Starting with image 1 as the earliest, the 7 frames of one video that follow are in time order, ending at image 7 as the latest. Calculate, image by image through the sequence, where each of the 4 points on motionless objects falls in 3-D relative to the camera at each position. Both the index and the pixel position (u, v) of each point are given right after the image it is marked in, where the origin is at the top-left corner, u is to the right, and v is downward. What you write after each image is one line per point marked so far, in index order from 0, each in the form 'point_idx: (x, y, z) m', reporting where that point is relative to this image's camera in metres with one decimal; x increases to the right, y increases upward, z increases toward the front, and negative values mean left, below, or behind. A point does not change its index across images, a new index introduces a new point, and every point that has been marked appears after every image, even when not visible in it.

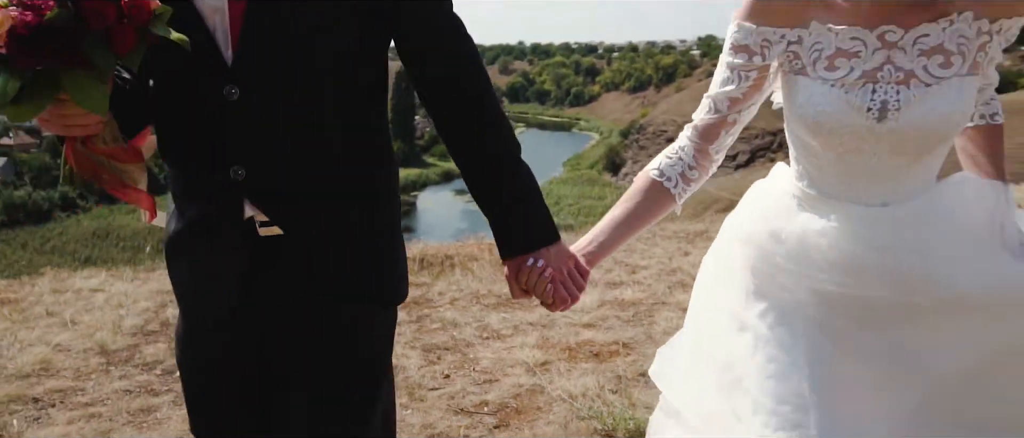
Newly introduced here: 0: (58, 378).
0: (-1.7, -0.6, +2.6) m
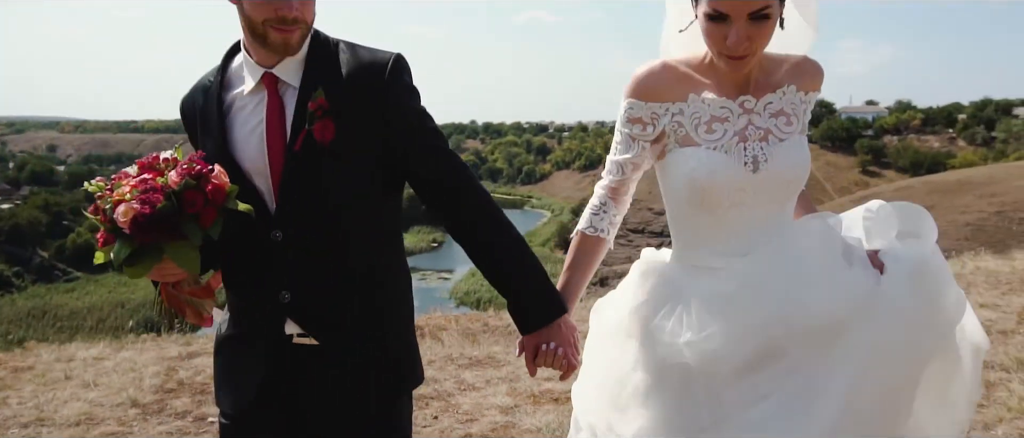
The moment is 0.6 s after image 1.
0: (-1.8, -0.9, +3.1) m
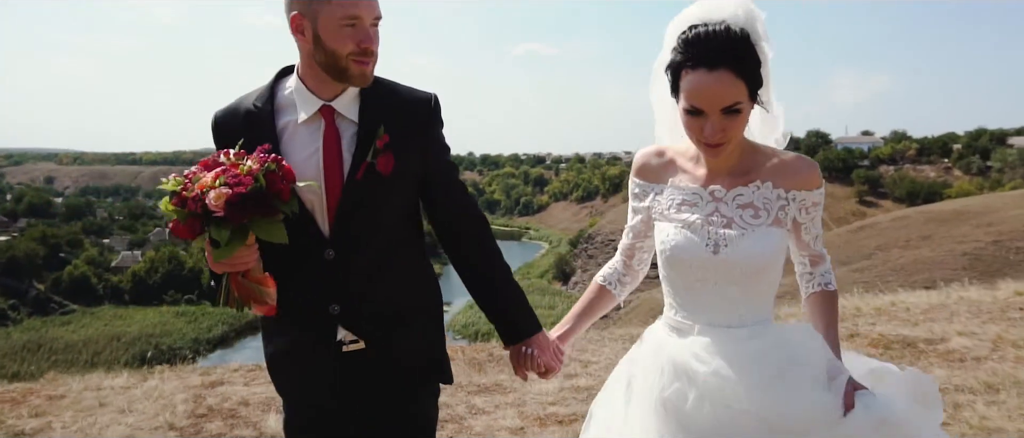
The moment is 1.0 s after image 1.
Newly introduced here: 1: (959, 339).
0: (-1.8, -1.1, +3.4) m
1: (+3.8, -1.0, +5.7) m
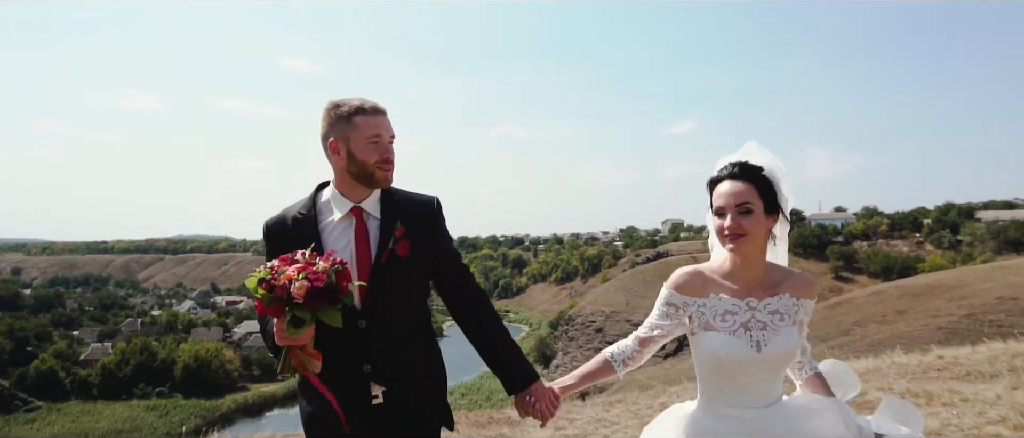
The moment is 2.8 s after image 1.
0: (-1.7, -1.7, +4.5) m
1: (+3.8, -1.8, +7.1) m
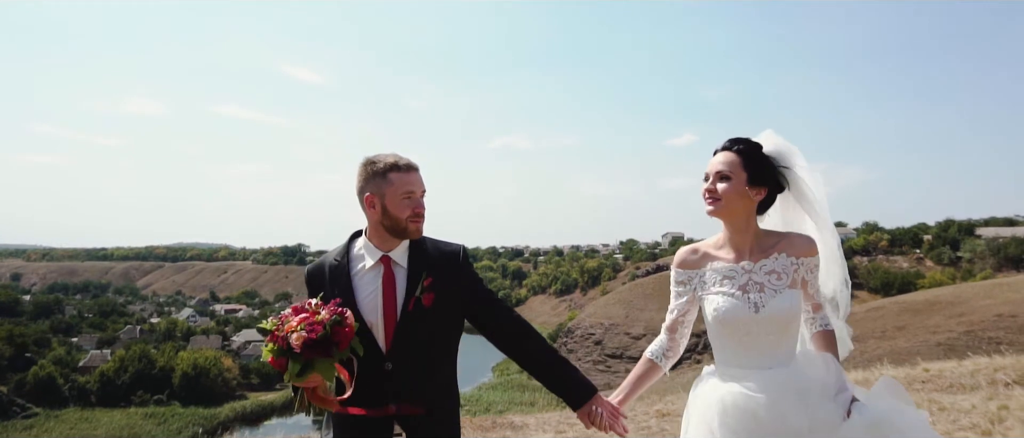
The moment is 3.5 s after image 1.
0: (-1.5, -1.9, +4.8) m
1: (+4.0, -2.1, +7.3) m
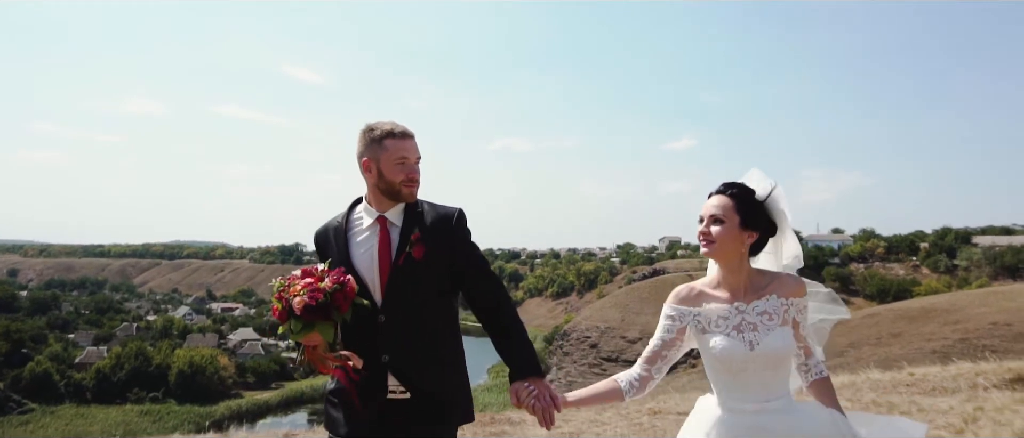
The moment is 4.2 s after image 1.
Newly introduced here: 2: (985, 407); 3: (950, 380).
0: (-1.5, -1.9, +5.4) m
1: (+4.0, -2.1, +7.9) m
2: (+11.0, -4.4, +15.9) m
3: (+12.5, -4.6, +19.3) m
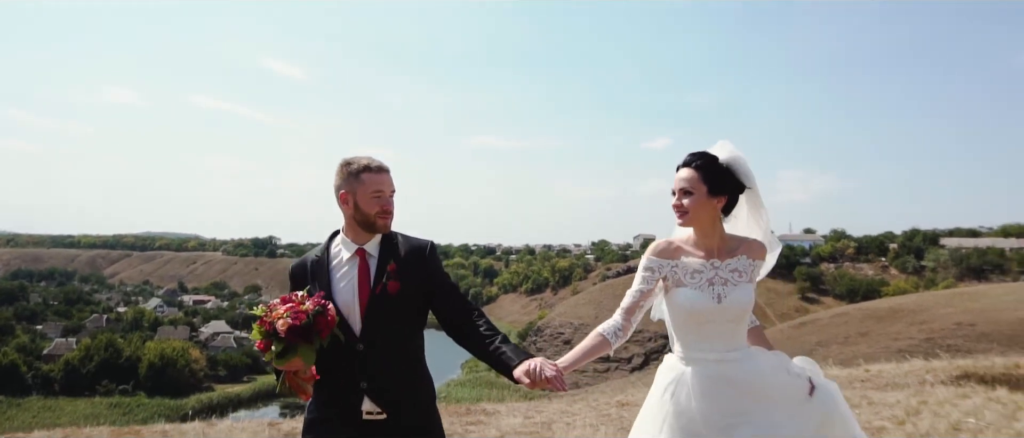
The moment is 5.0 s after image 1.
0: (-1.7, -1.9, +6.1) m
1: (+3.7, -2.3, +8.8) m
2: (+10.4, -4.5, +17.0) m
3: (+11.8, -4.7, +20.5) m
